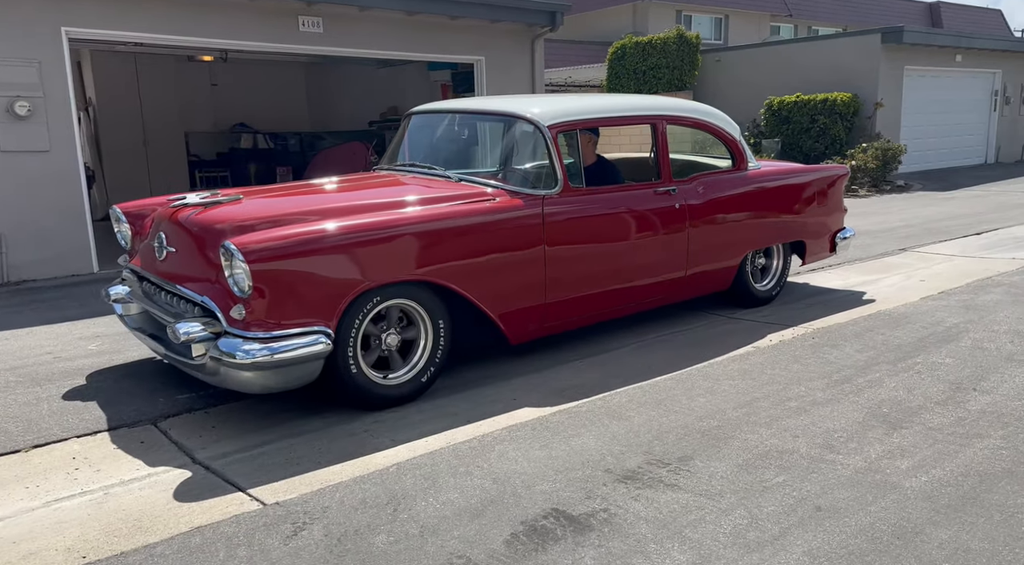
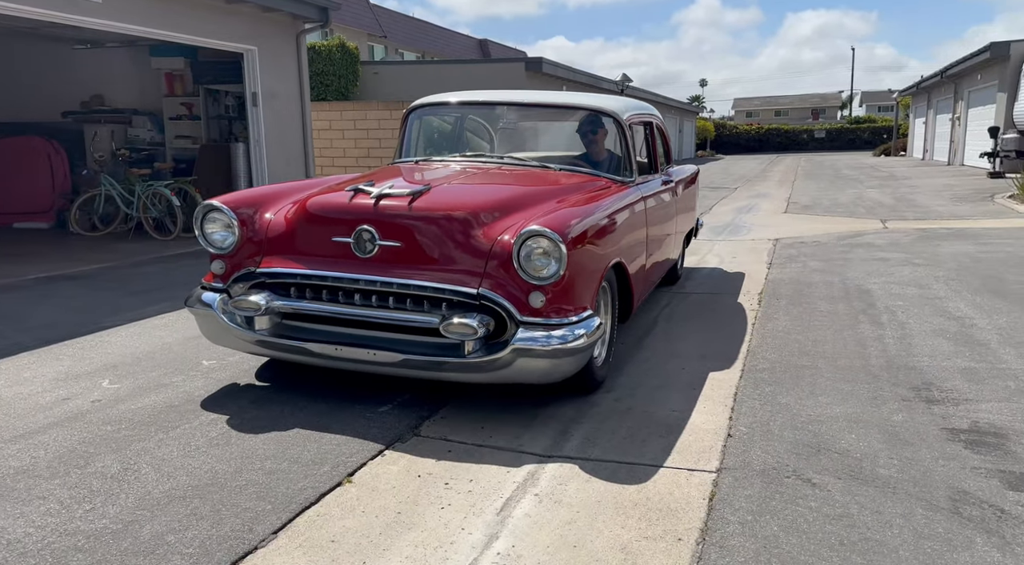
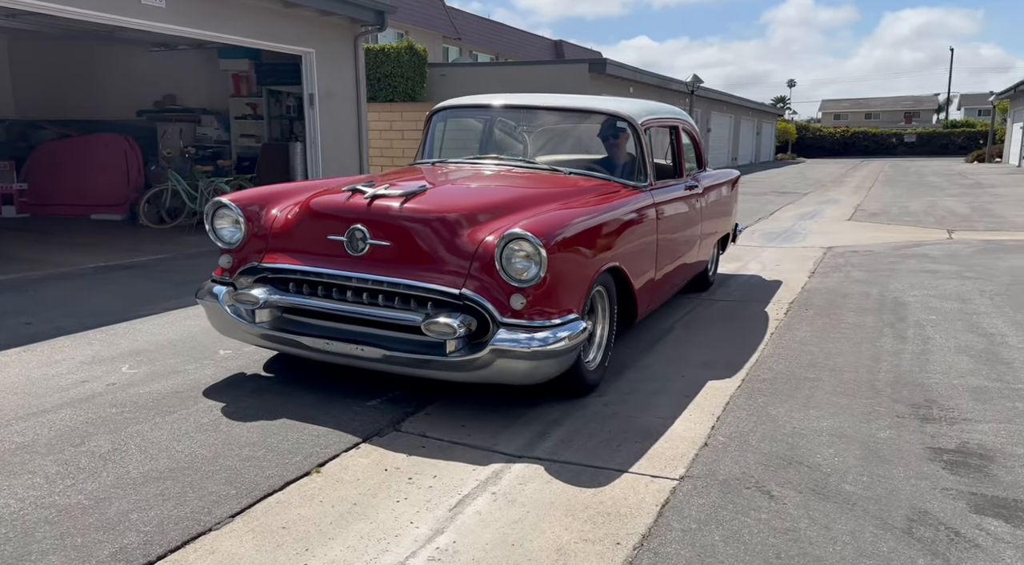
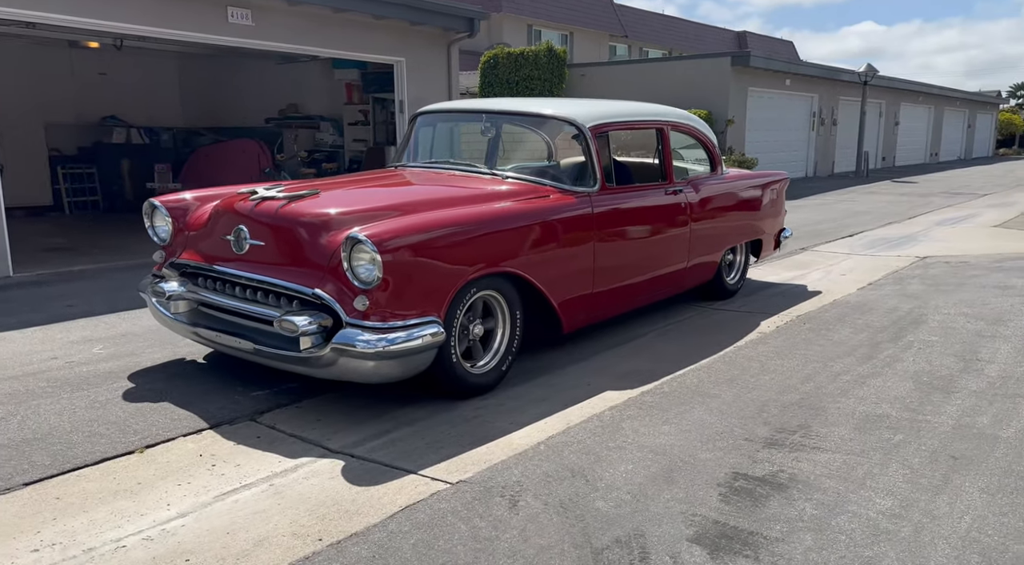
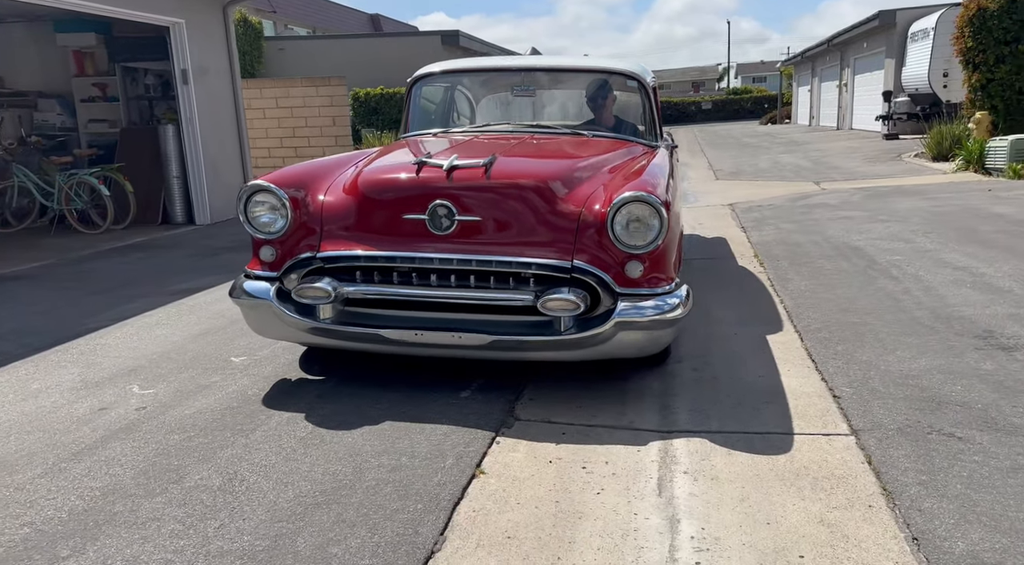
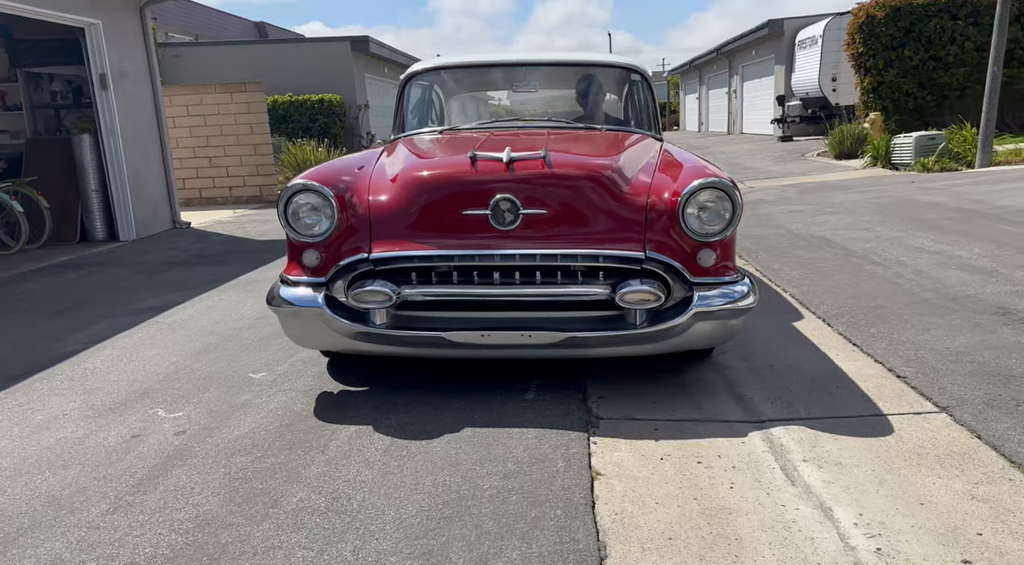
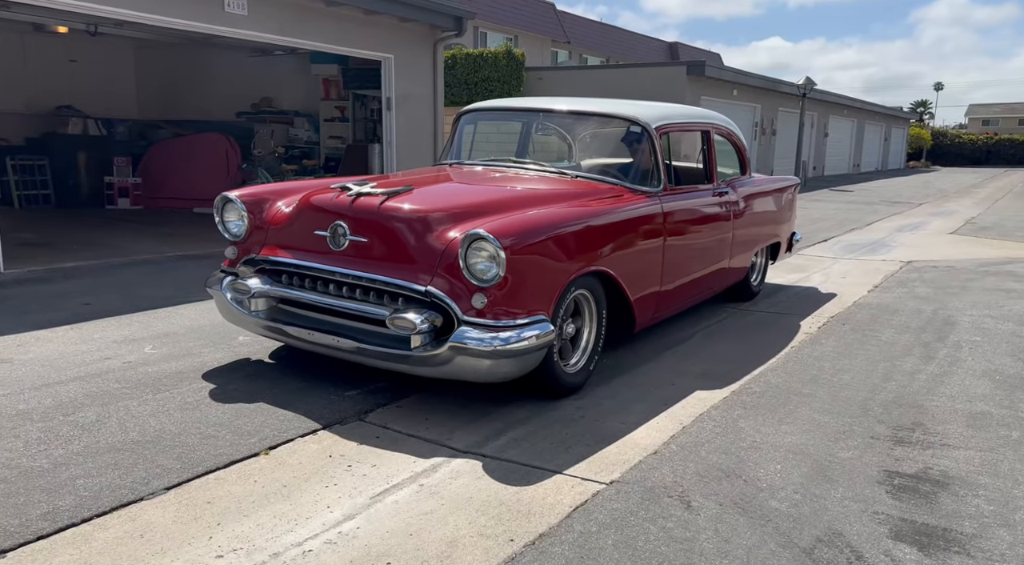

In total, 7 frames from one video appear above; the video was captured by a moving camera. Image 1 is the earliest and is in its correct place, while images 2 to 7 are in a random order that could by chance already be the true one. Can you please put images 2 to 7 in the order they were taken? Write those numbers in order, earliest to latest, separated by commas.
4, 7, 3, 2, 5, 6
